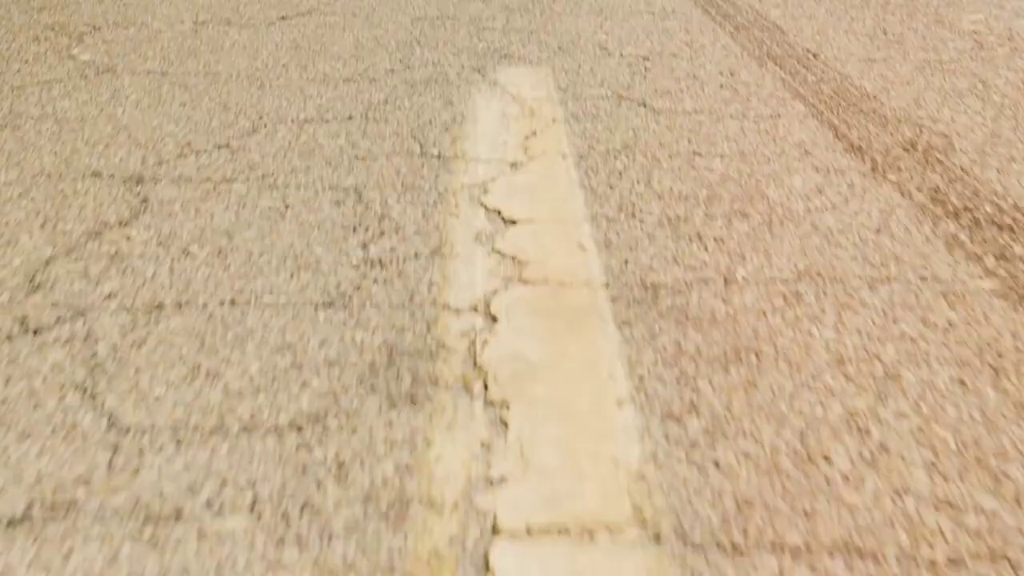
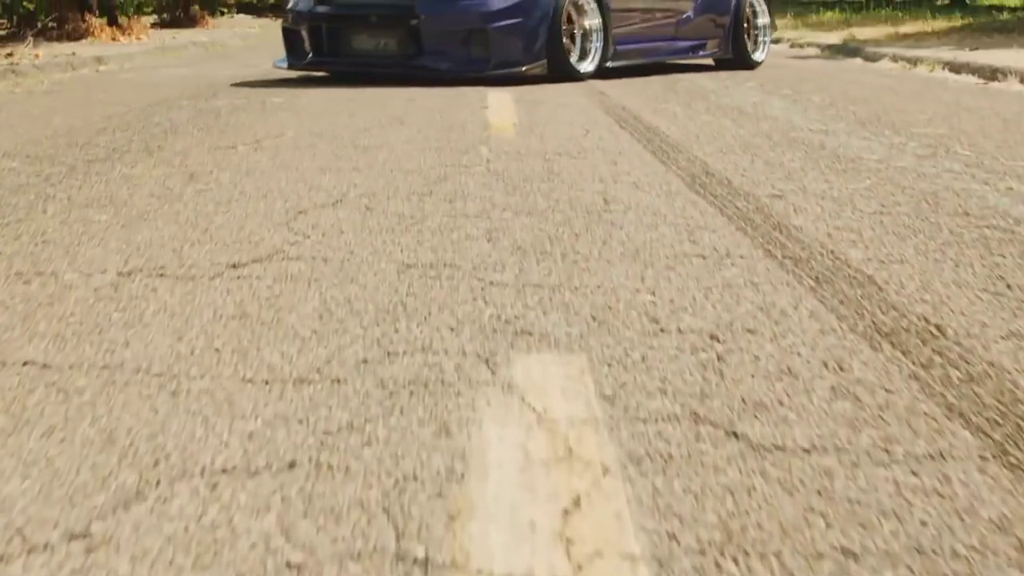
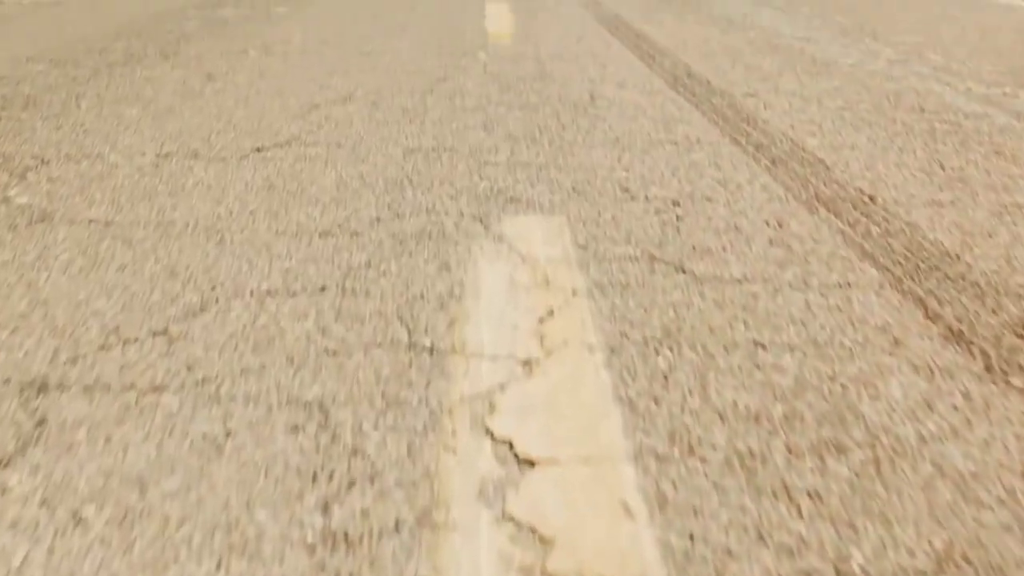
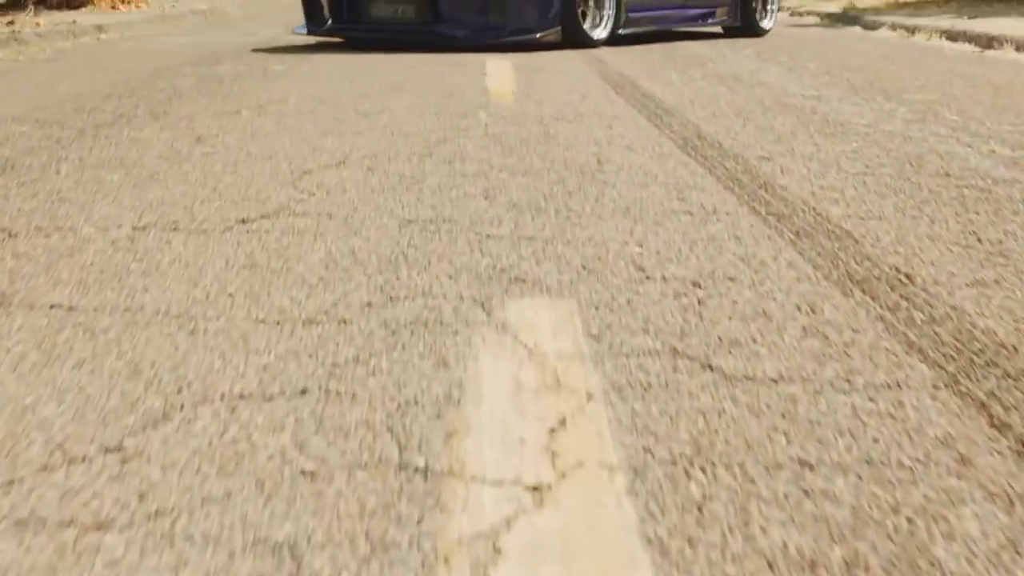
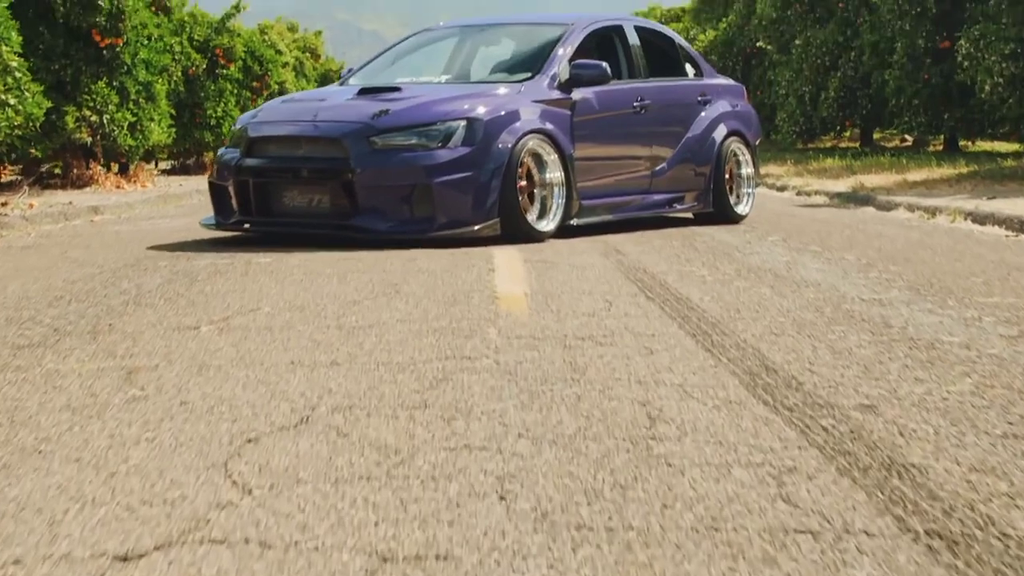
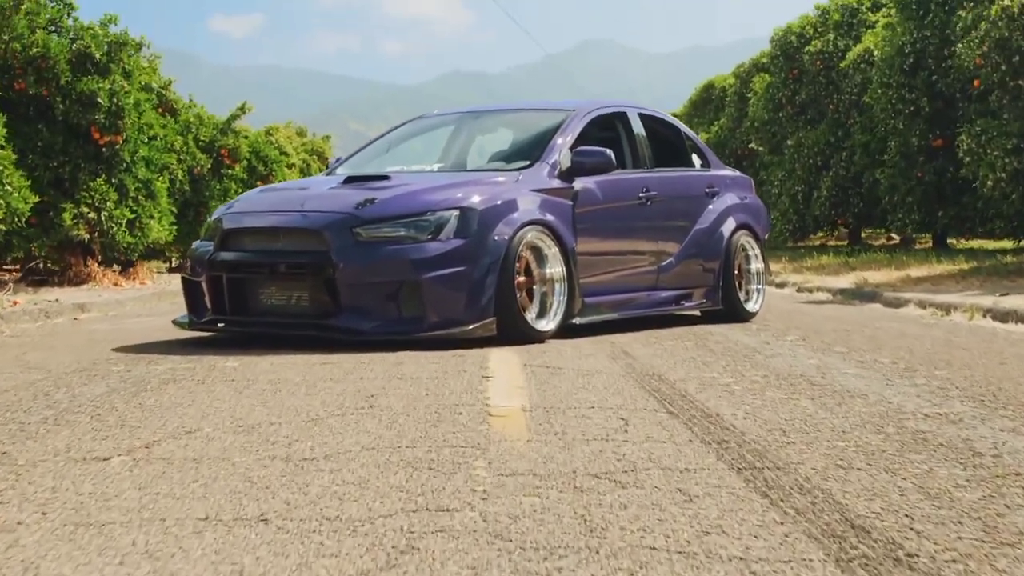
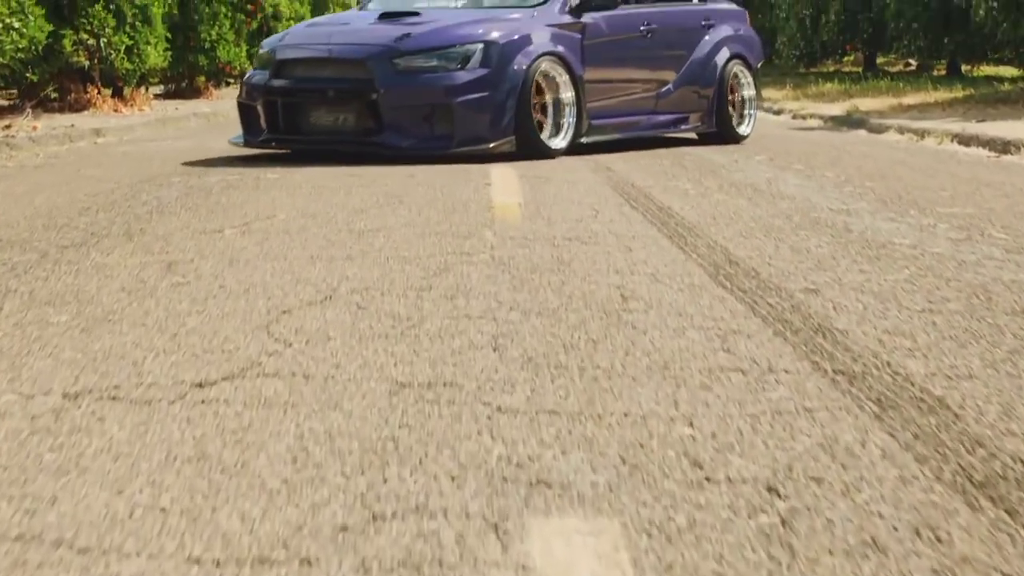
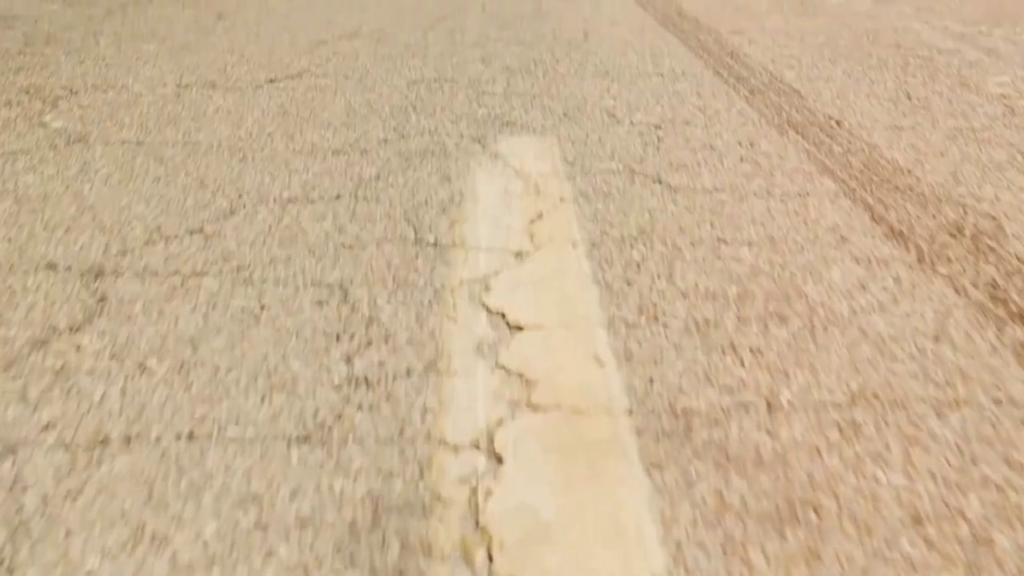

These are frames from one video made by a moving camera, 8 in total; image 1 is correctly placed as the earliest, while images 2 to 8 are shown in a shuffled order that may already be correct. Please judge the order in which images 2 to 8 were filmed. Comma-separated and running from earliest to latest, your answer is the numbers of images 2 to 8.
8, 3, 4, 2, 7, 5, 6
